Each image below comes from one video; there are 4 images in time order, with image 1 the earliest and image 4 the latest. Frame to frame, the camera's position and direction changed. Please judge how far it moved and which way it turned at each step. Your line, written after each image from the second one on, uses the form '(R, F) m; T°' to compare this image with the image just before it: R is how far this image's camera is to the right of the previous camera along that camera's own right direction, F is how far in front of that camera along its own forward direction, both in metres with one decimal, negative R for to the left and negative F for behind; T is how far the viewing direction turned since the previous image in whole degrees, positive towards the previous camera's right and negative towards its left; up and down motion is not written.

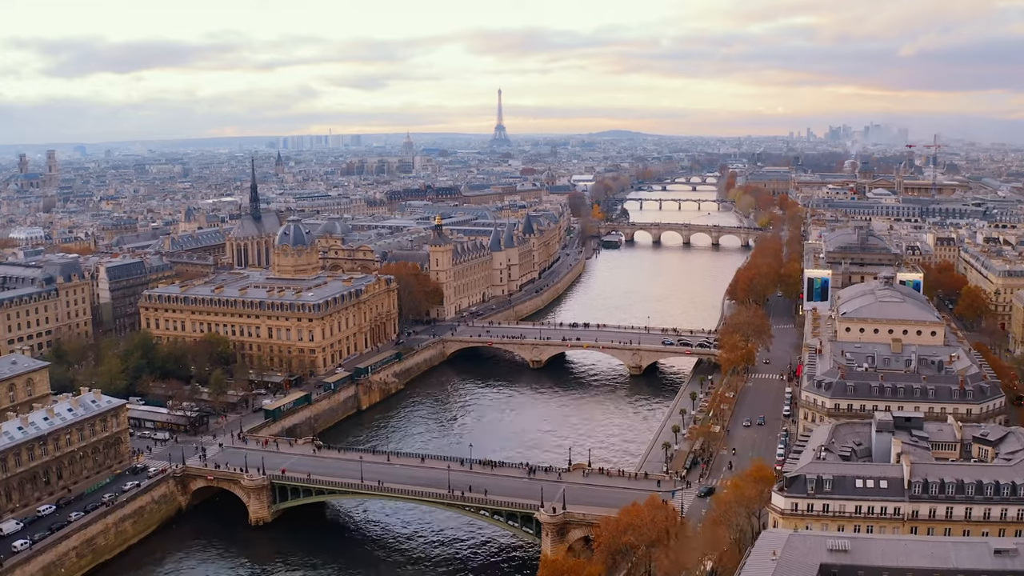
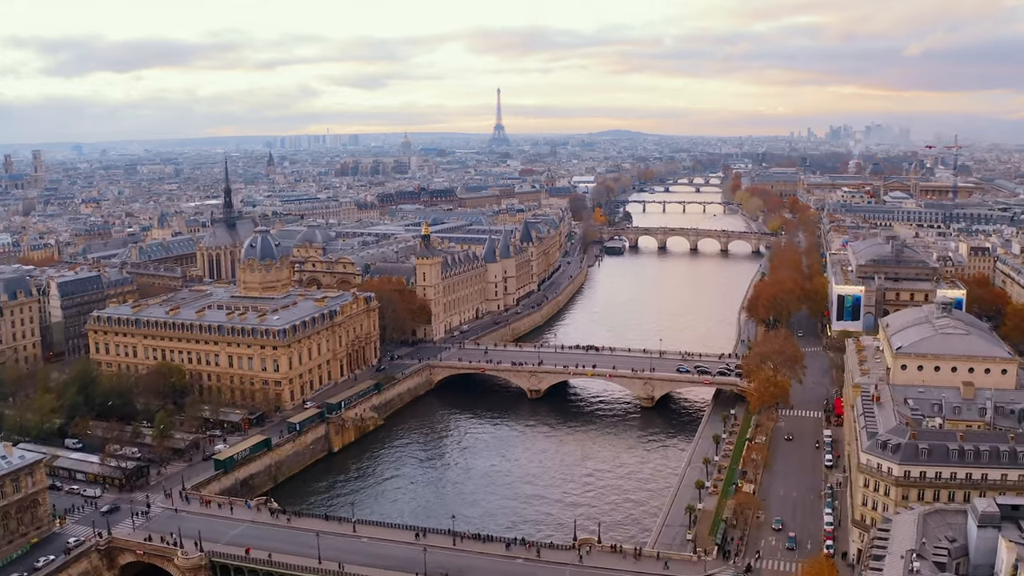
(+0.4, +10.0) m; 0°
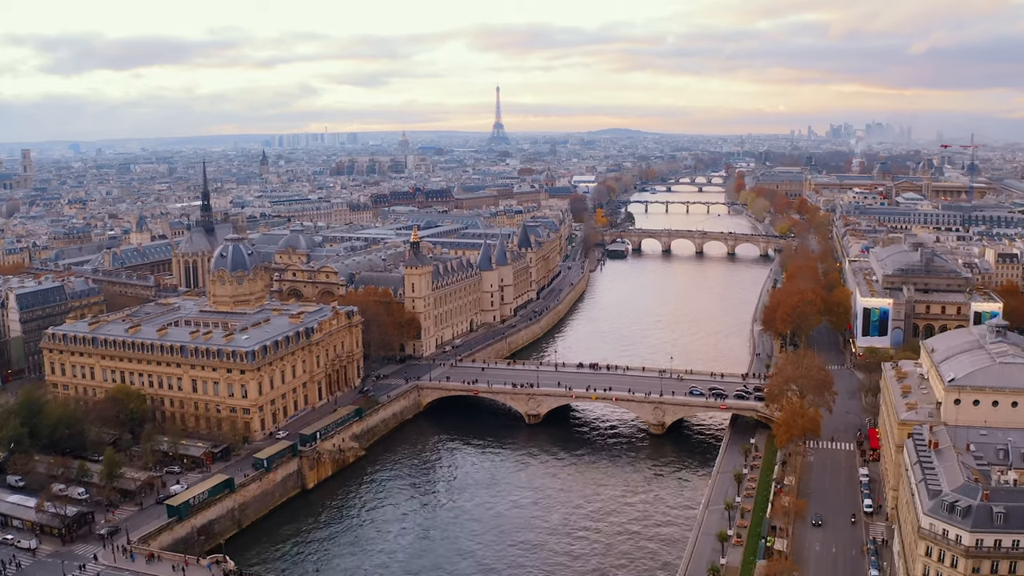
(+0.3, +7.1) m; 0°
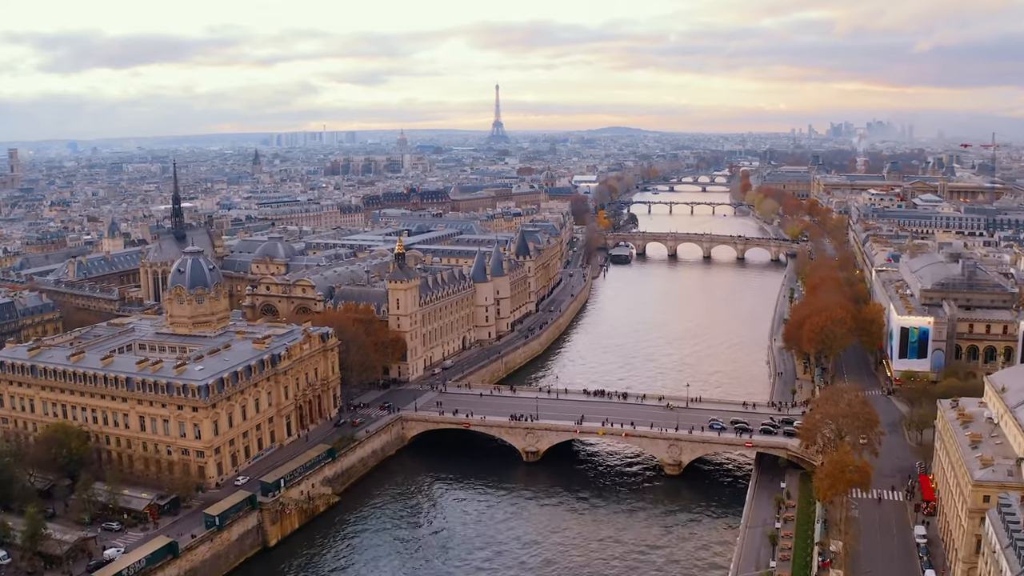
(+0.3, +8.2) m; 0°
